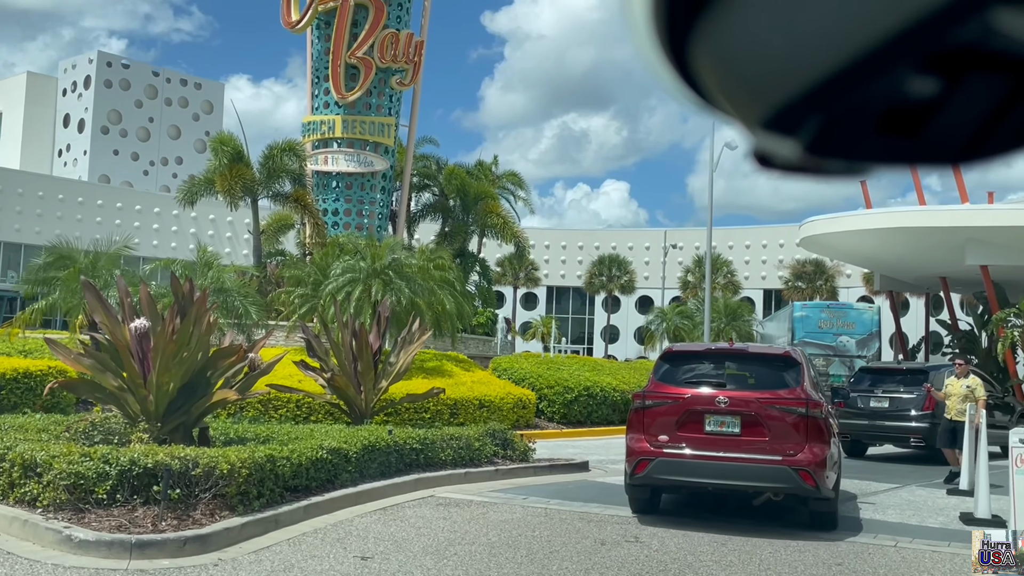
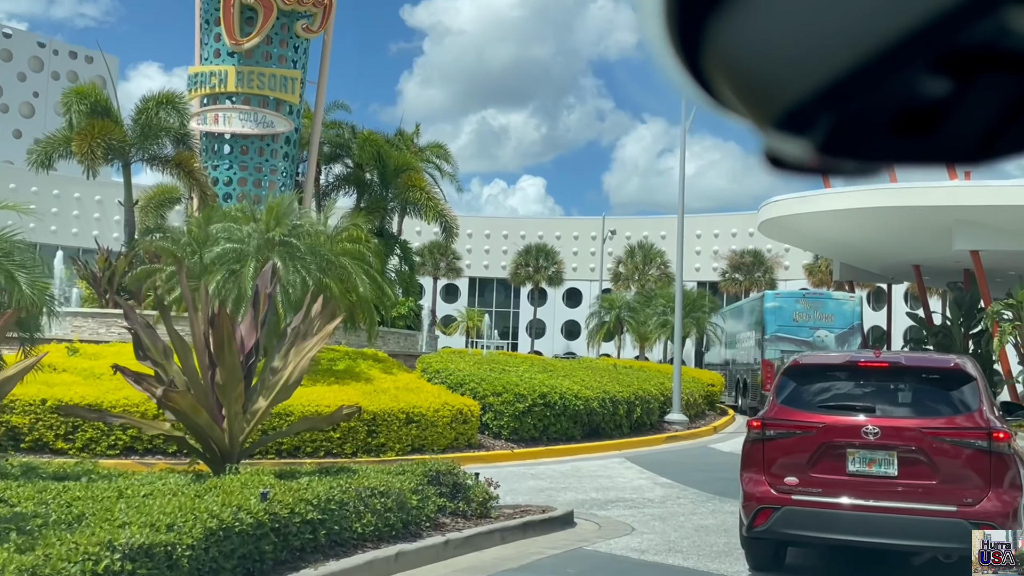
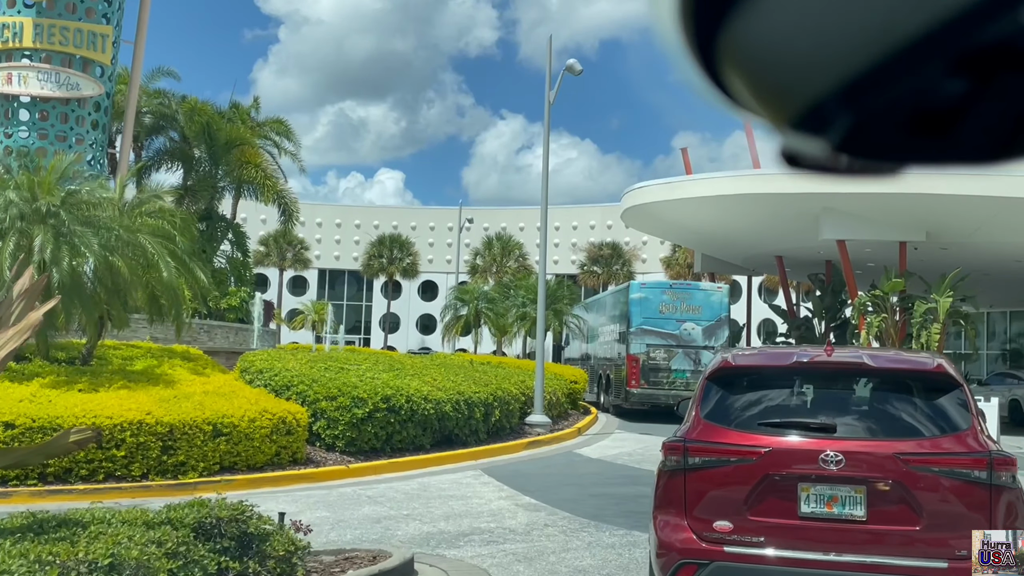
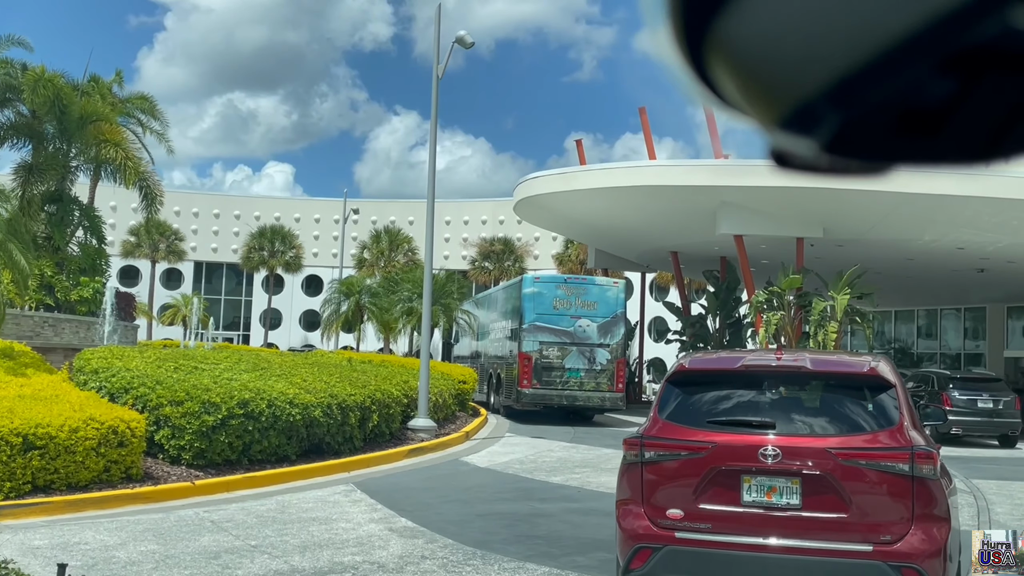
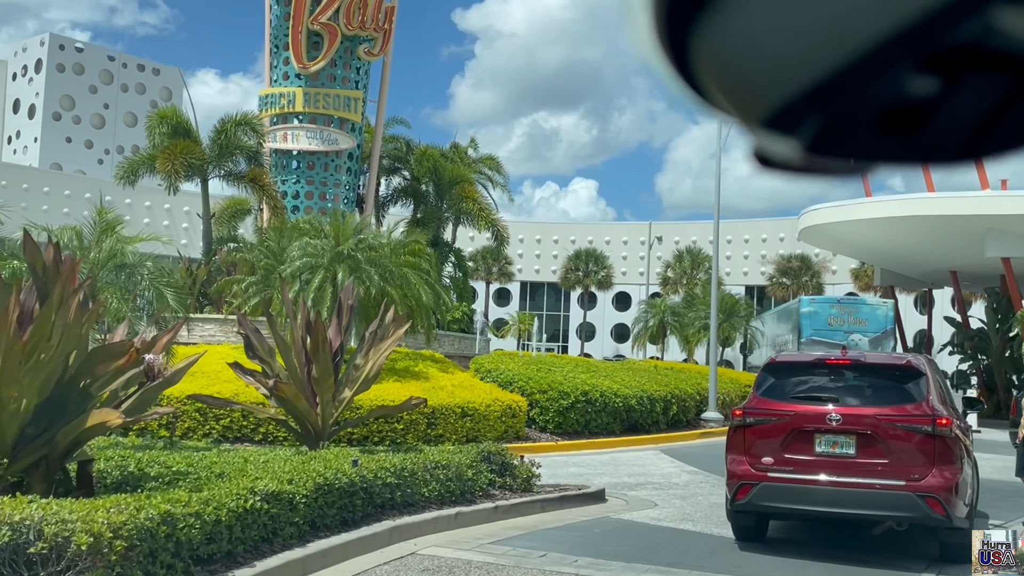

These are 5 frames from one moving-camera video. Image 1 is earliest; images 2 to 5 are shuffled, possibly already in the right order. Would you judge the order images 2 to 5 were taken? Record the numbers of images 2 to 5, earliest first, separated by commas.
5, 2, 3, 4
